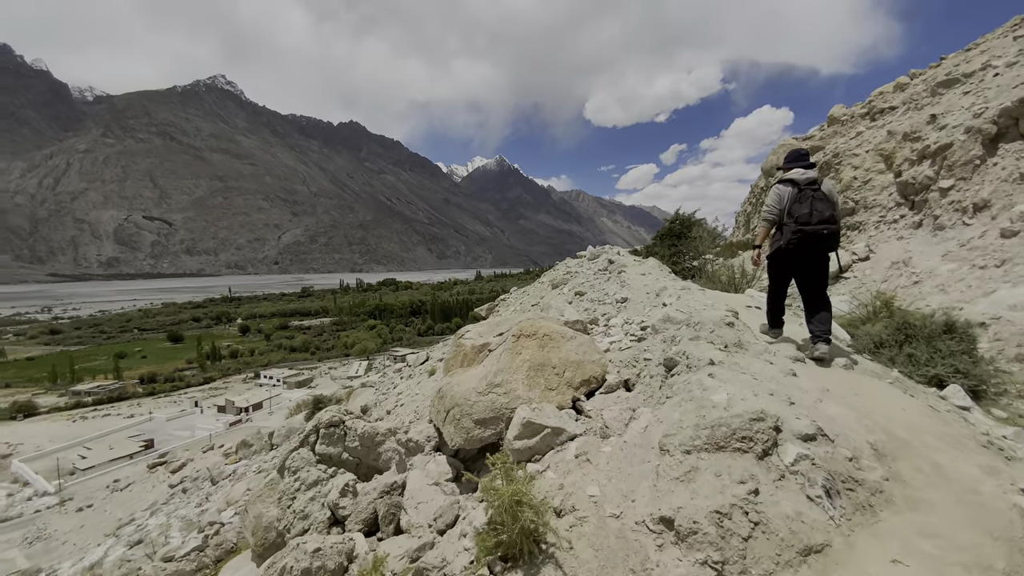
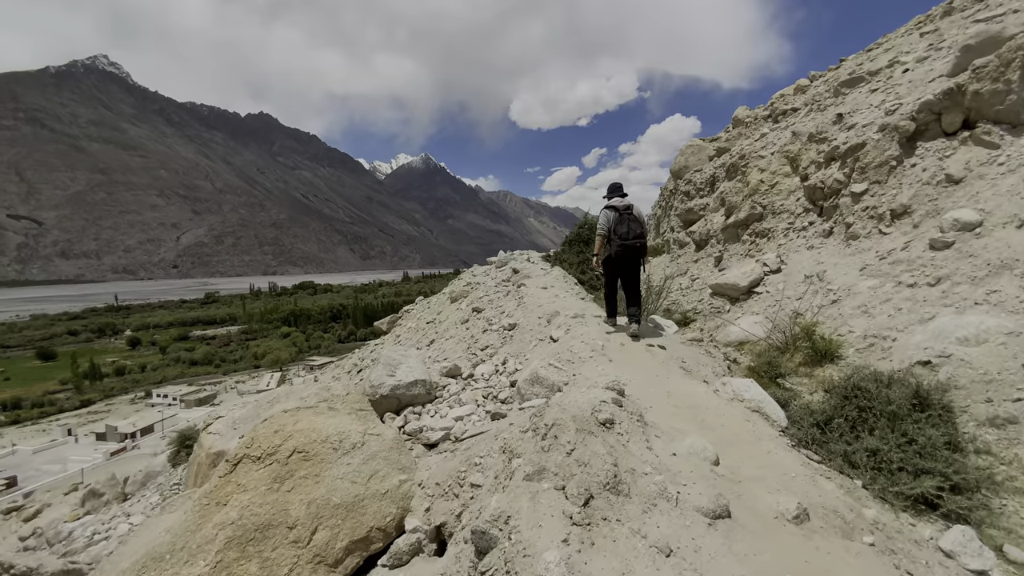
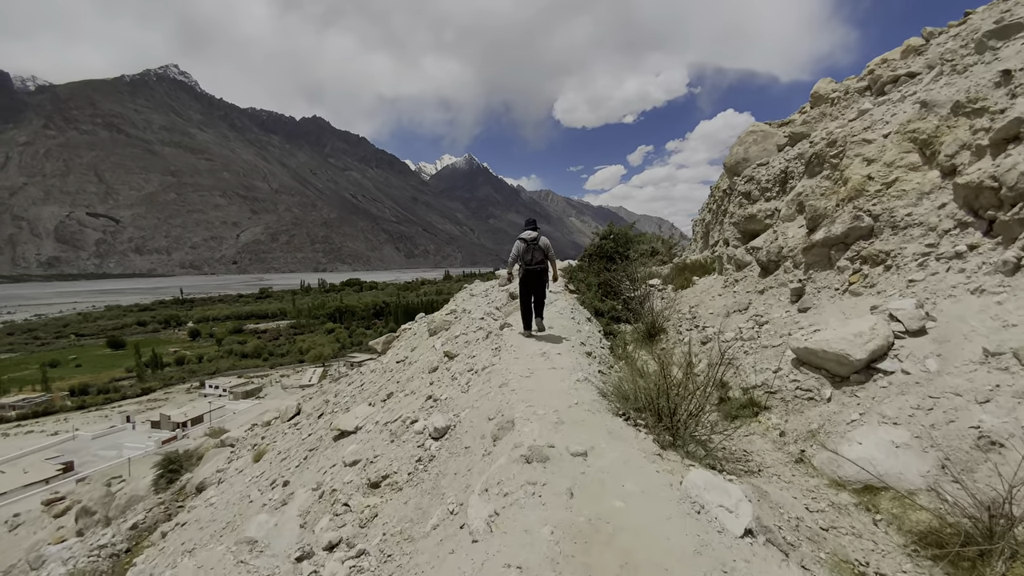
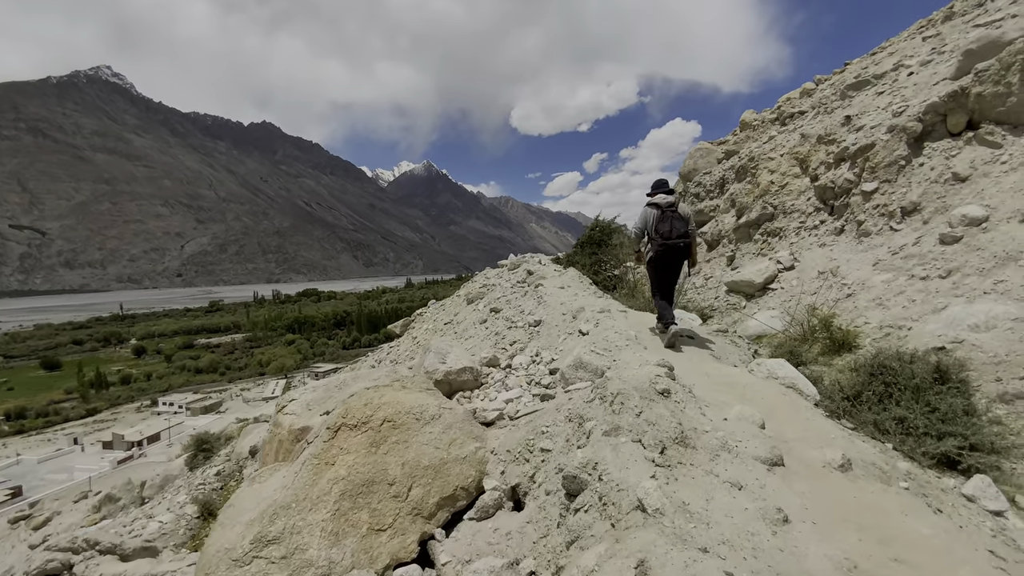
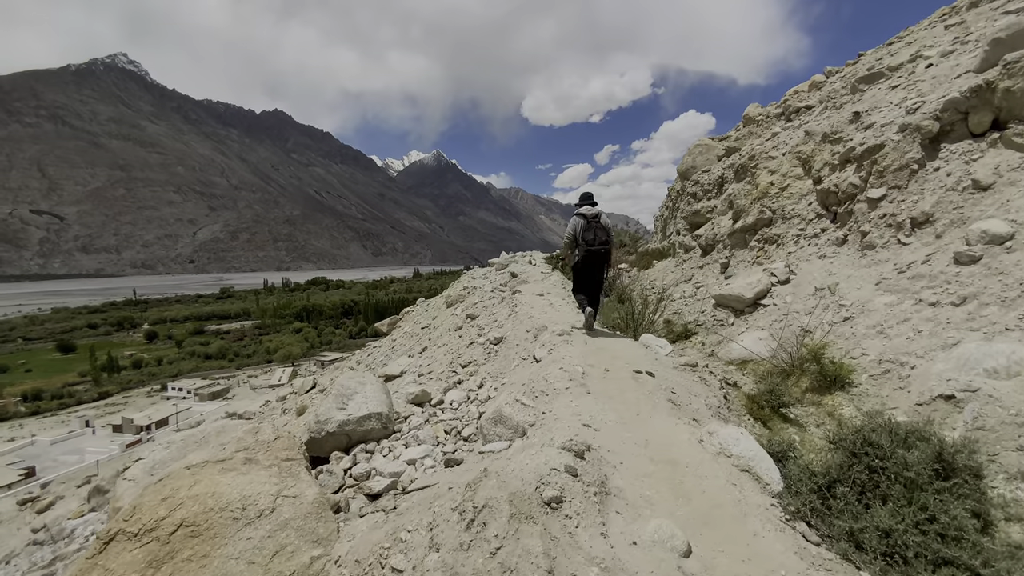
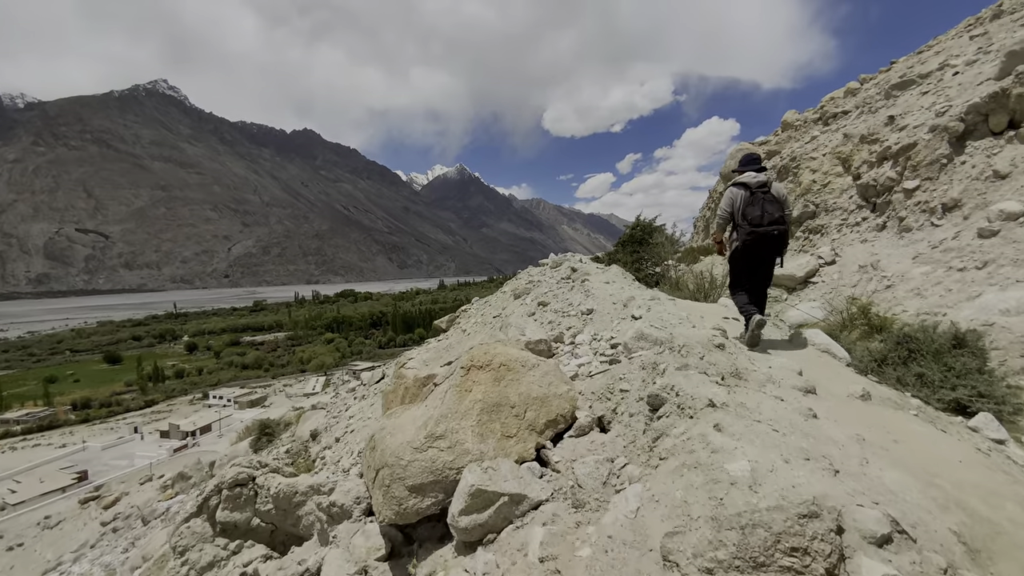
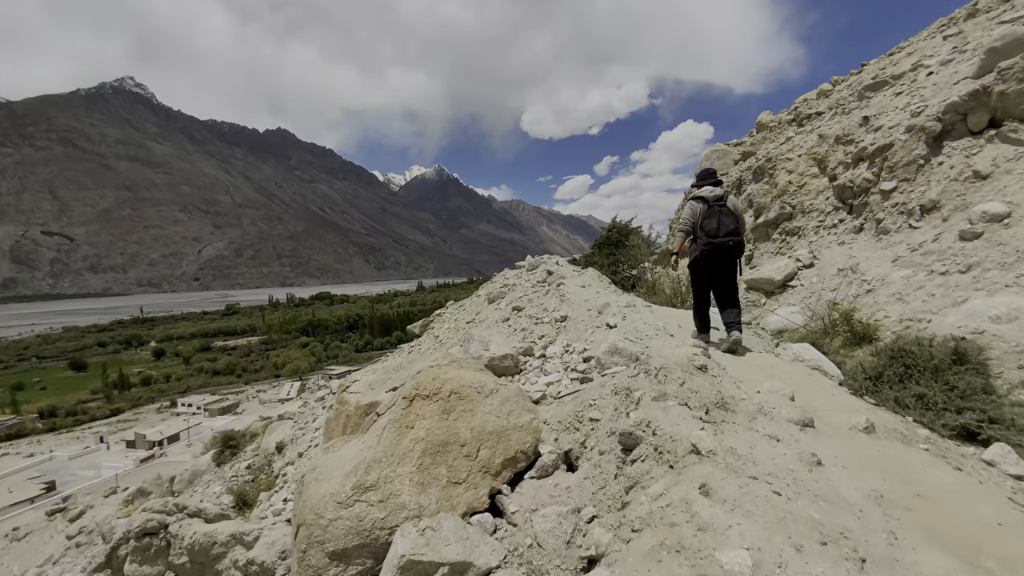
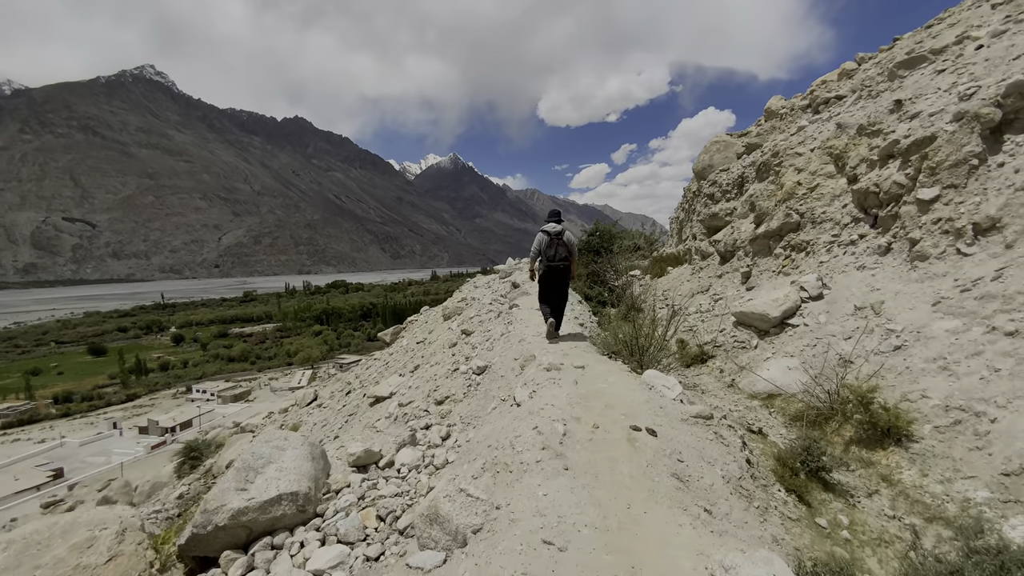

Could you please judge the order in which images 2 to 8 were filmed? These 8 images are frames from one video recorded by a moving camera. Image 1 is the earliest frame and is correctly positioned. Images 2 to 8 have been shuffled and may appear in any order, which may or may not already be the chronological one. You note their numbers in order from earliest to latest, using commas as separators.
6, 7, 4, 2, 5, 8, 3
